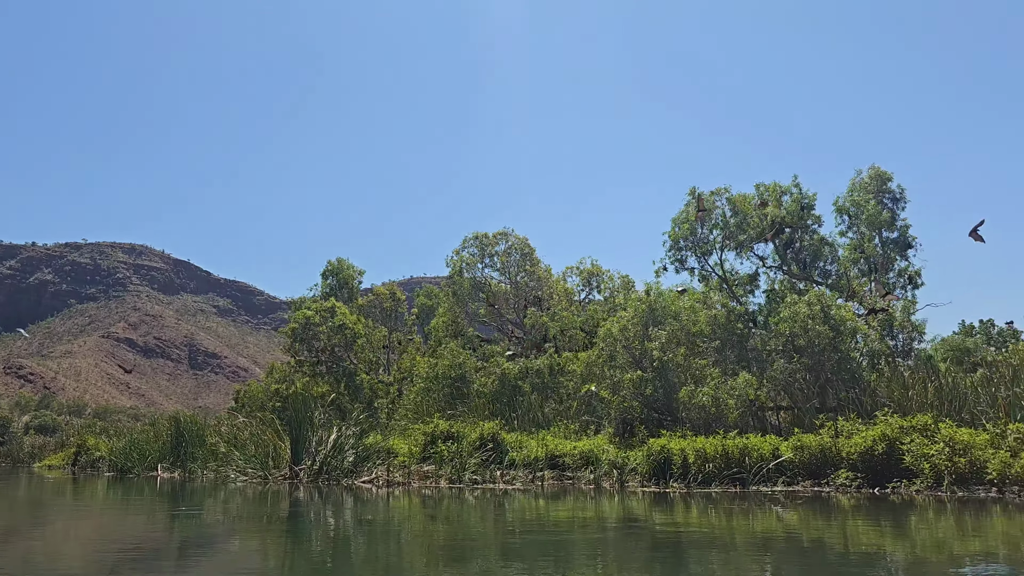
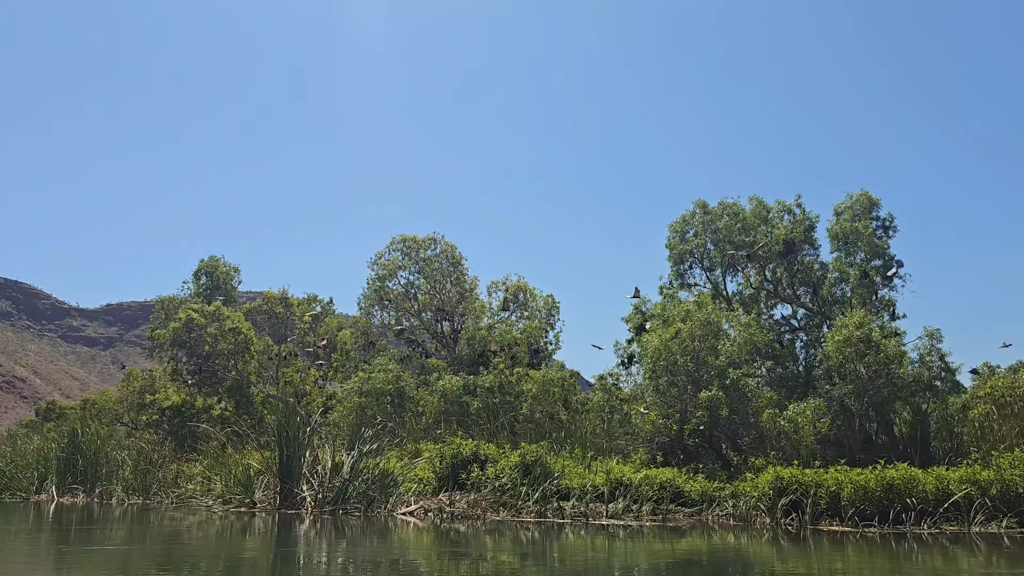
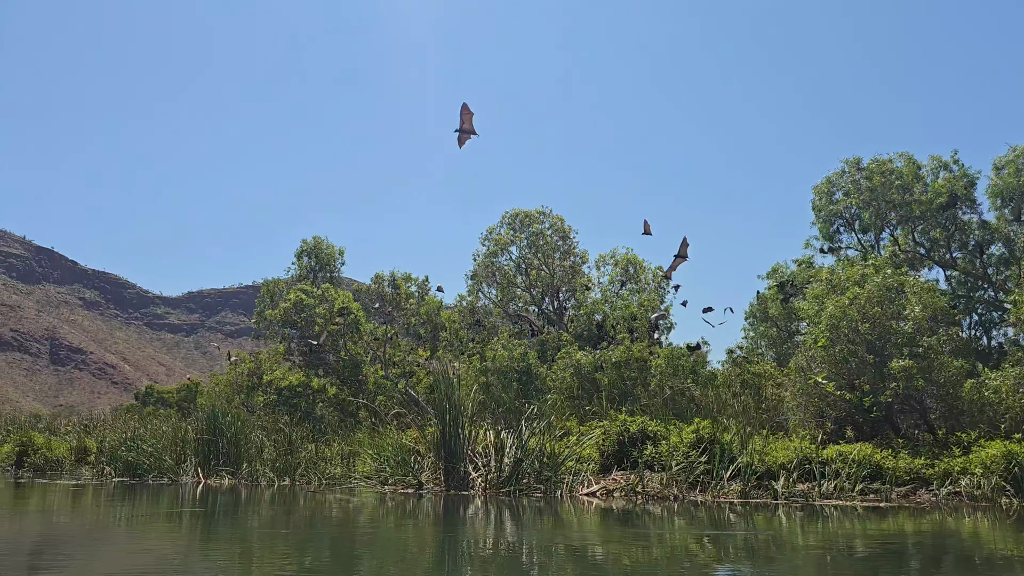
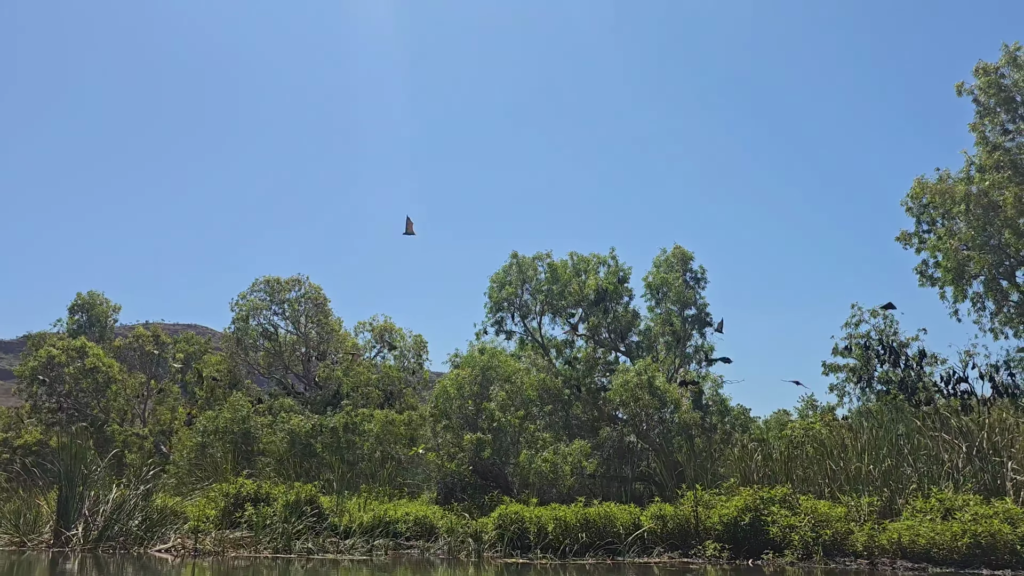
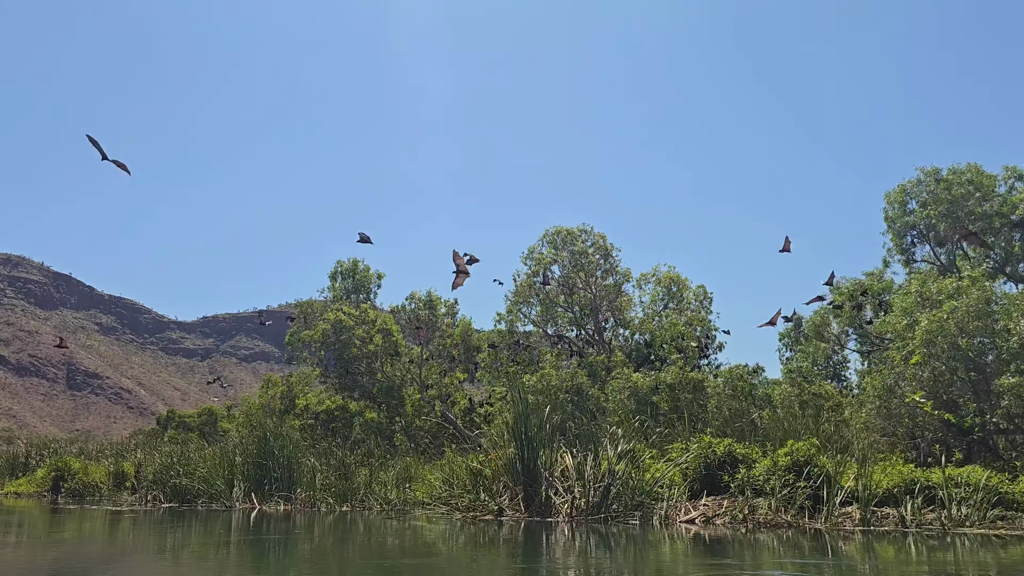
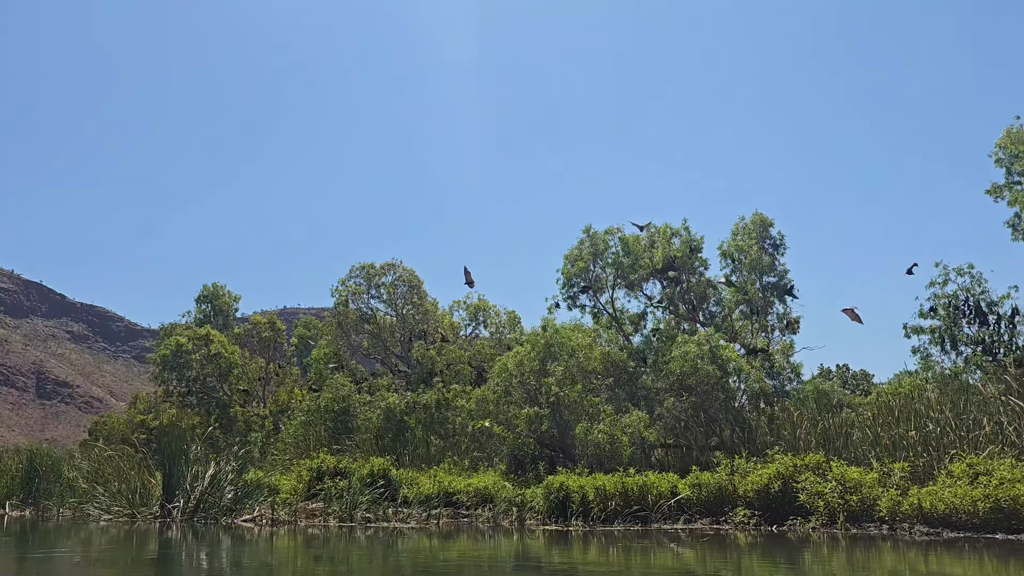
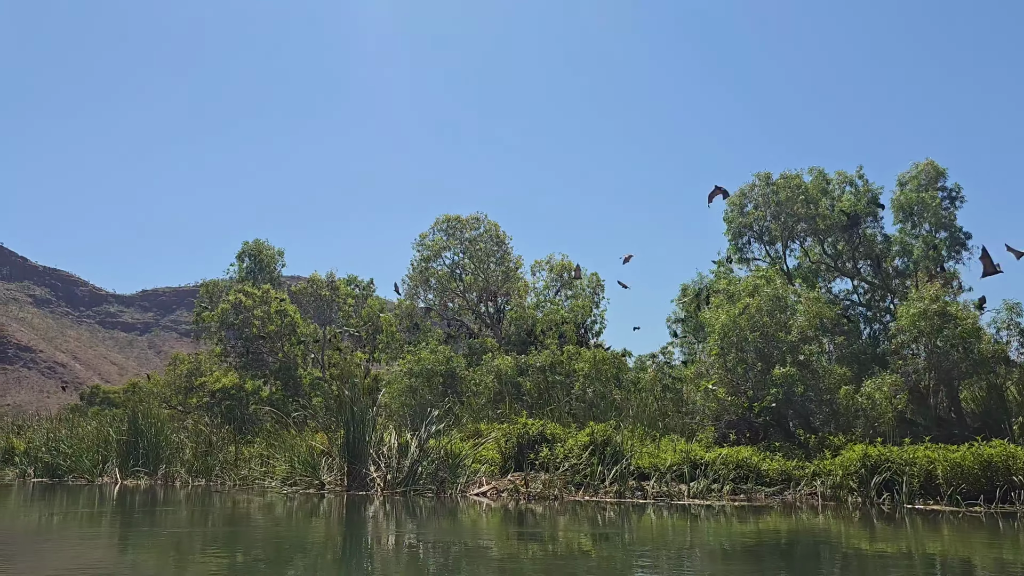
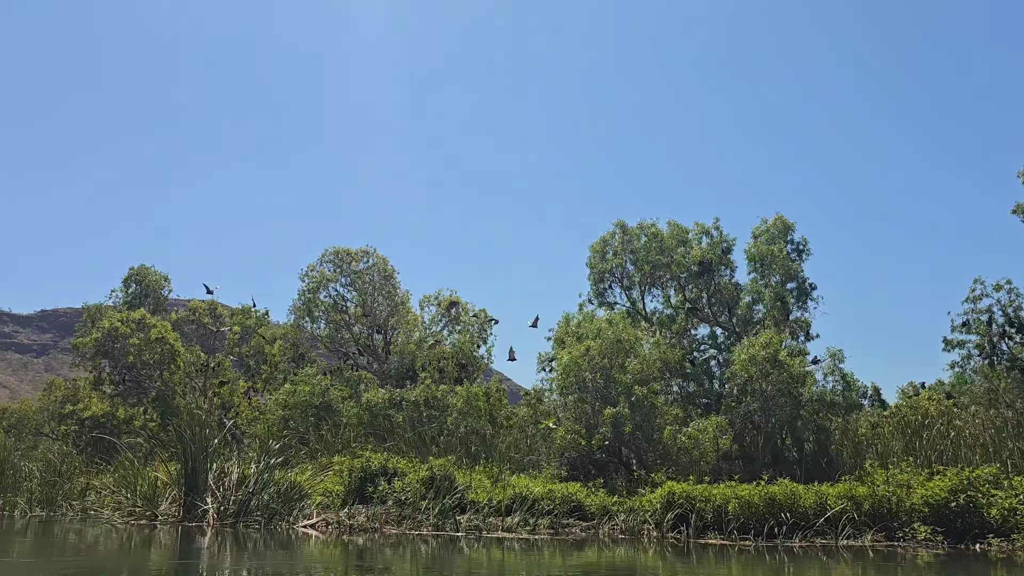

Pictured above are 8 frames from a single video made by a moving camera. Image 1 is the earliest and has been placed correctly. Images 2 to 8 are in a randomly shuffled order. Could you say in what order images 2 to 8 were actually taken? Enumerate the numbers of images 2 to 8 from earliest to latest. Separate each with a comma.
6, 4, 8, 2, 7, 3, 5
